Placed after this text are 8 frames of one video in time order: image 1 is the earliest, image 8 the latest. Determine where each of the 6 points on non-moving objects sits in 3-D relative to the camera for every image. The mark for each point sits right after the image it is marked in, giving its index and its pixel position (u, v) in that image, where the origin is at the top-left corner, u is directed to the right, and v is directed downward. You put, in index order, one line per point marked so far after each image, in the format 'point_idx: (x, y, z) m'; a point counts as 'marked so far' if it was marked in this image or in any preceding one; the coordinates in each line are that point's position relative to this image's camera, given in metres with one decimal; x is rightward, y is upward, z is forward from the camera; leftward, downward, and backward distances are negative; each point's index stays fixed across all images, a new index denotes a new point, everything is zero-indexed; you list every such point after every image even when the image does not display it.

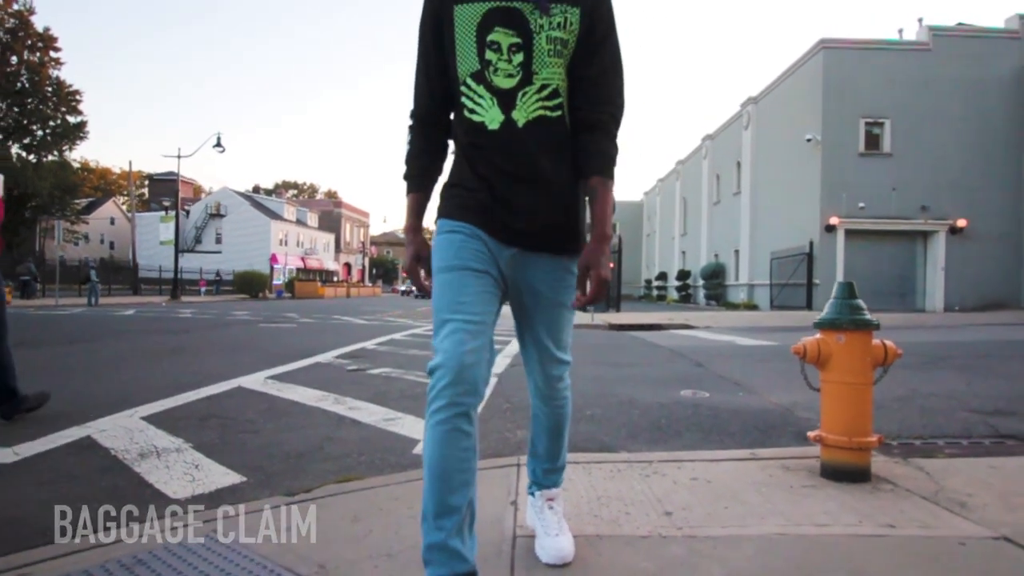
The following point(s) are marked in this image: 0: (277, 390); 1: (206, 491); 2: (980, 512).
0: (-1.8, -0.8, +6.0) m
1: (-1.3, -0.9, +3.3) m
2: (+1.8, -0.8, +2.8) m
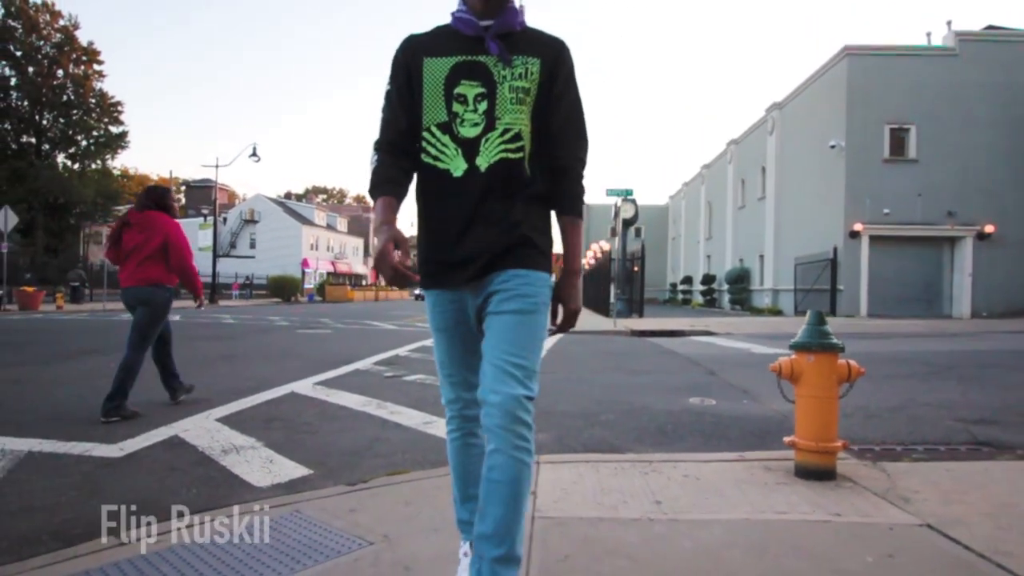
0: (-1.6, -0.9, +6.7) m
1: (-1.2, -1.0, +4.1) m
2: (+1.8, -1.0, +3.4) m
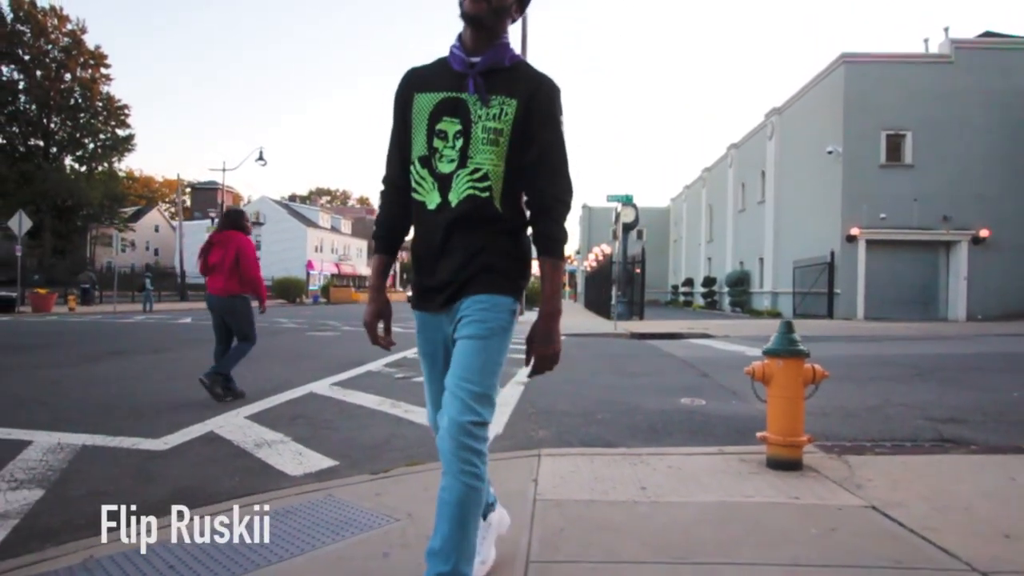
0: (-1.6, -1.0, +7.2) m
1: (-1.2, -1.1, +4.6) m
2: (+1.9, -1.0, +4.0) m
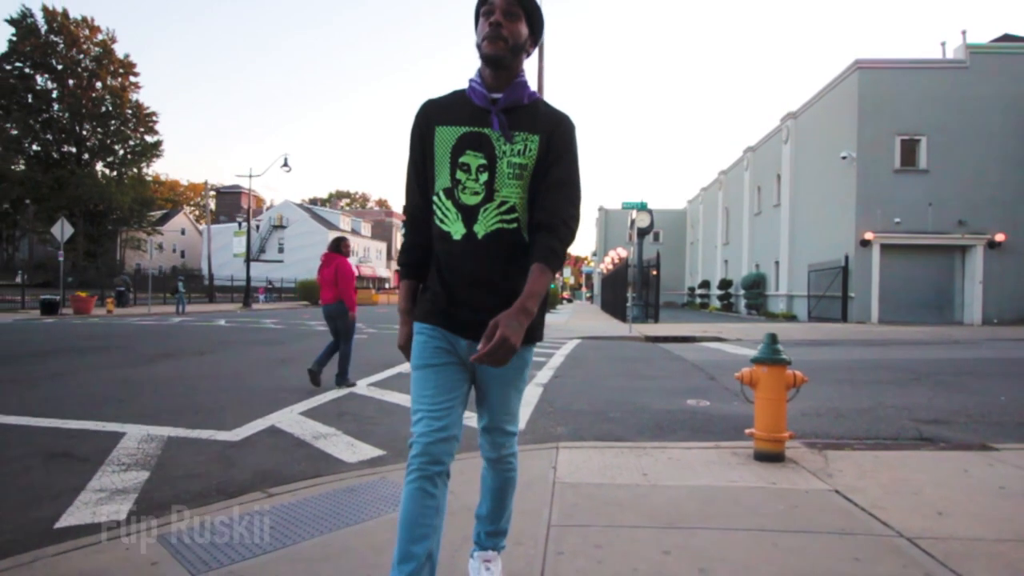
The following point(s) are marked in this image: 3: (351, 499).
0: (-1.4, -1.1, +8.0) m
1: (-1.0, -1.2, +5.4) m
2: (+2.0, -1.2, +4.7) m
3: (-0.9, -1.1, +4.1) m
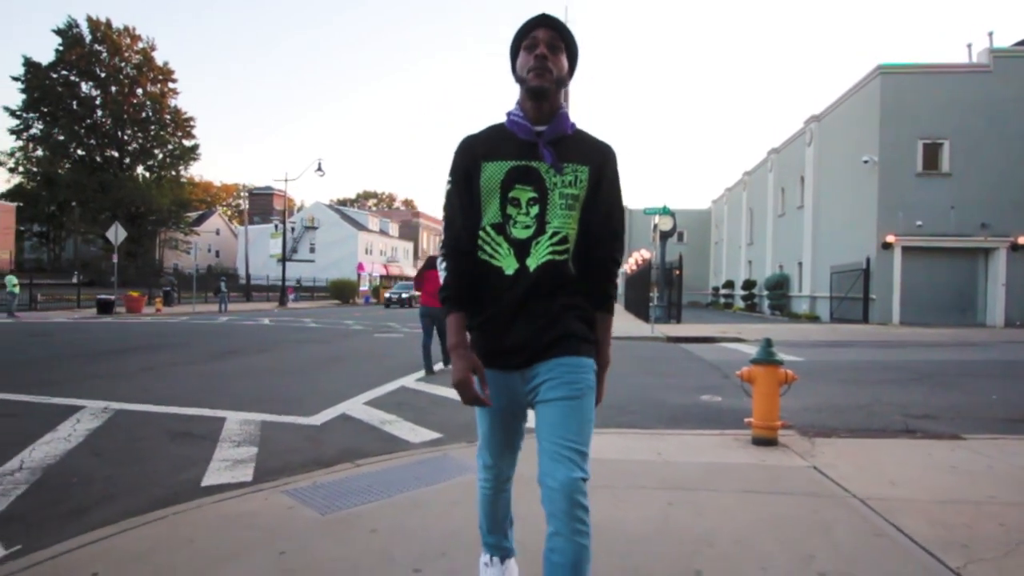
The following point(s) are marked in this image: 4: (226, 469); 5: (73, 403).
0: (-1.0, -1.2, +9.1) m
1: (-0.7, -1.3, +6.5) m
2: (+2.3, -1.3, +5.7) m
3: (-0.6, -1.2, +5.2) m
4: (-2.0, -1.2, +5.3) m
5: (-4.3, -1.1, +7.5) m
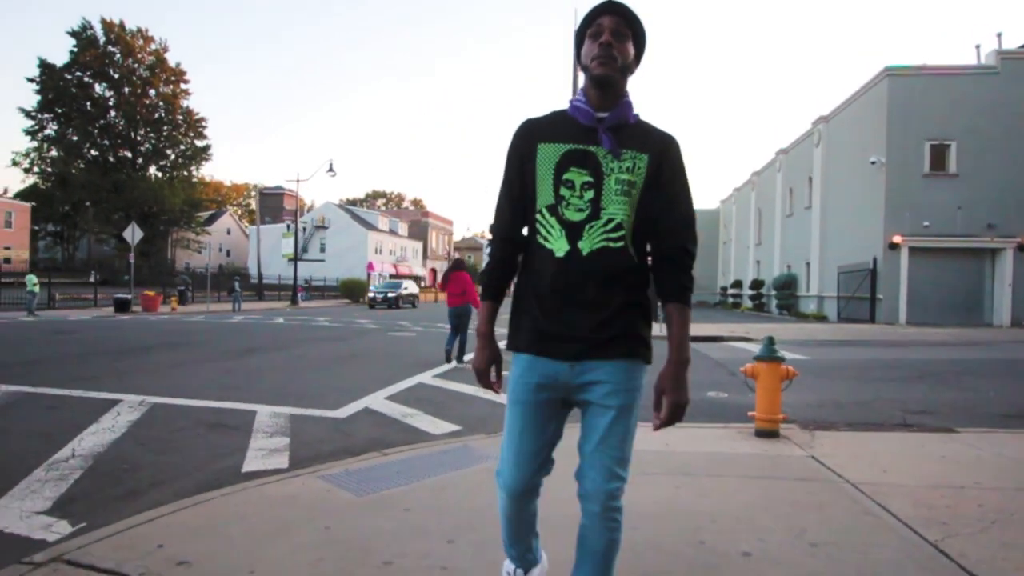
0: (-0.8, -1.2, +9.5) m
1: (-0.6, -1.3, +6.8) m
2: (+2.4, -1.3, +6.0) m
3: (-0.5, -1.2, +5.5) m
4: (-1.8, -1.2, +5.7) m
5: (-4.1, -1.1, +7.9) m
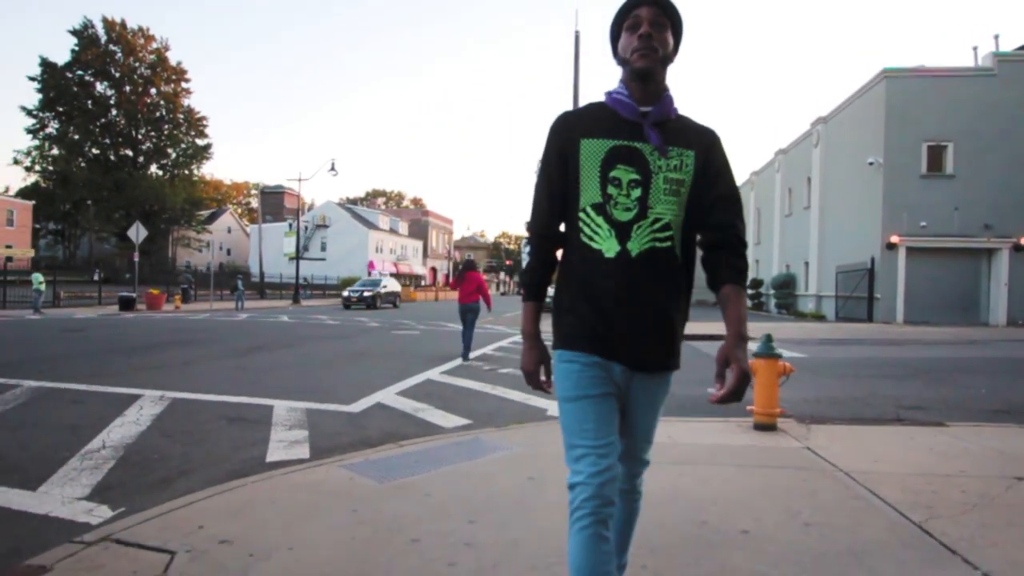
0: (-0.8, -1.2, +9.8) m
1: (-0.5, -1.3, +7.1) m
2: (+2.5, -1.3, +6.3) m
3: (-0.4, -1.2, +5.8) m
4: (-1.8, -1.2, +5.9) m
5: (-4.1, -1.1, +8.2) m
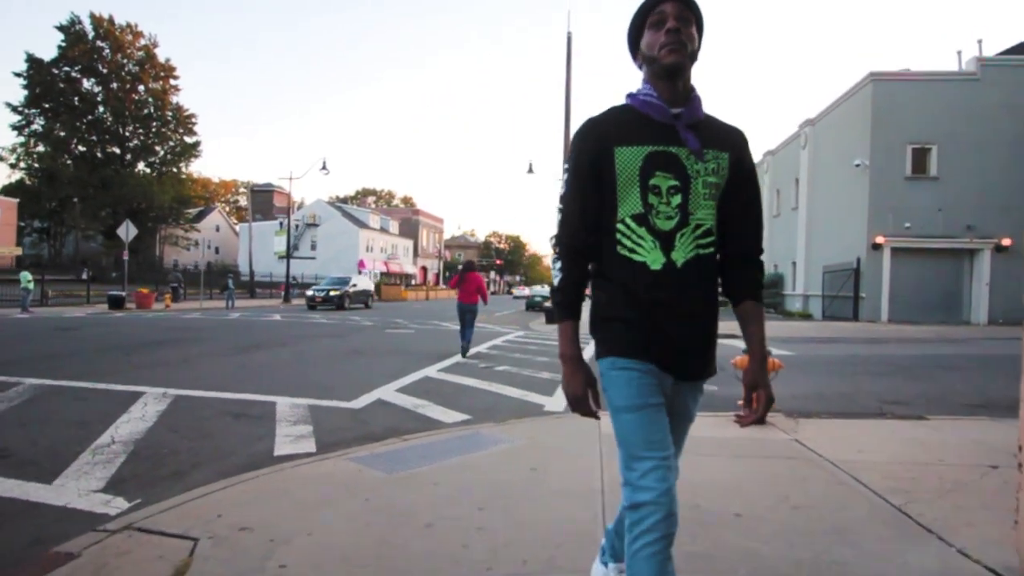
0: (-0.8, -1.2, +10.0) m
1: (-0.5, -1.3, +7.3) m
2: (+2.5, -1.3, +6.6) m
3: (-0.4, -1.2, +6.0) m
4: (-1.8, -1.2, +6.1) m
5: (-4.1, -1.1, +8.3) m
